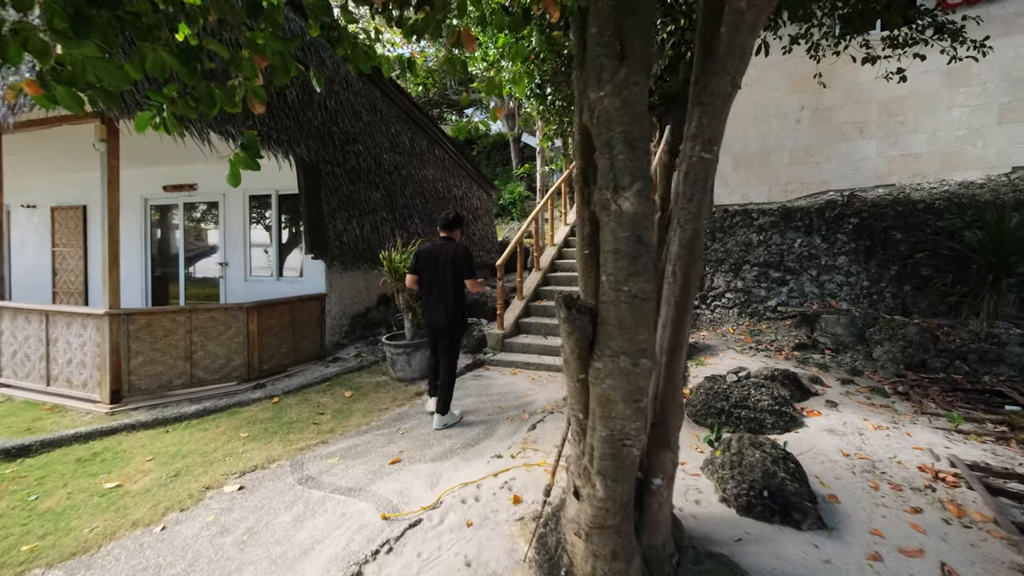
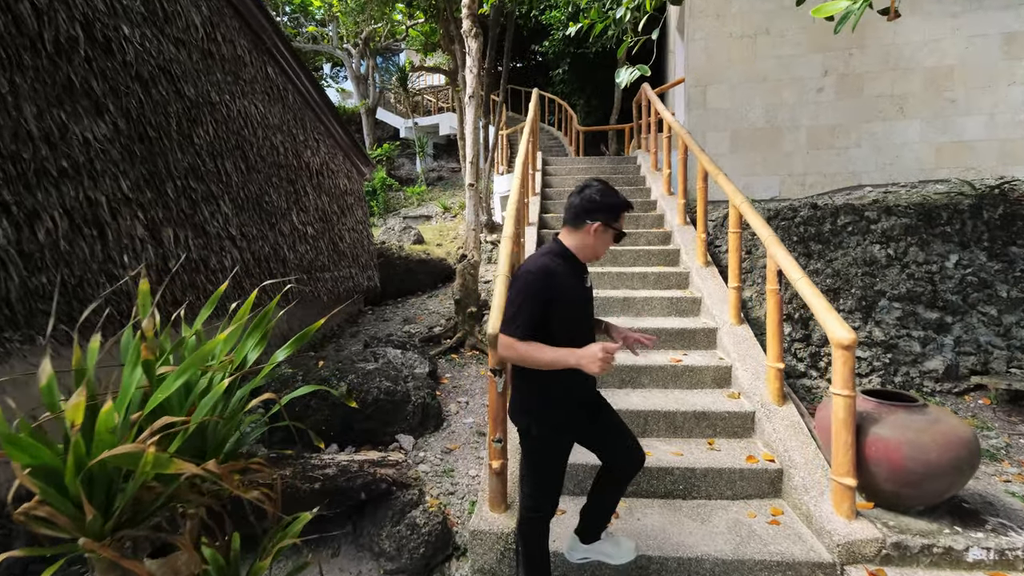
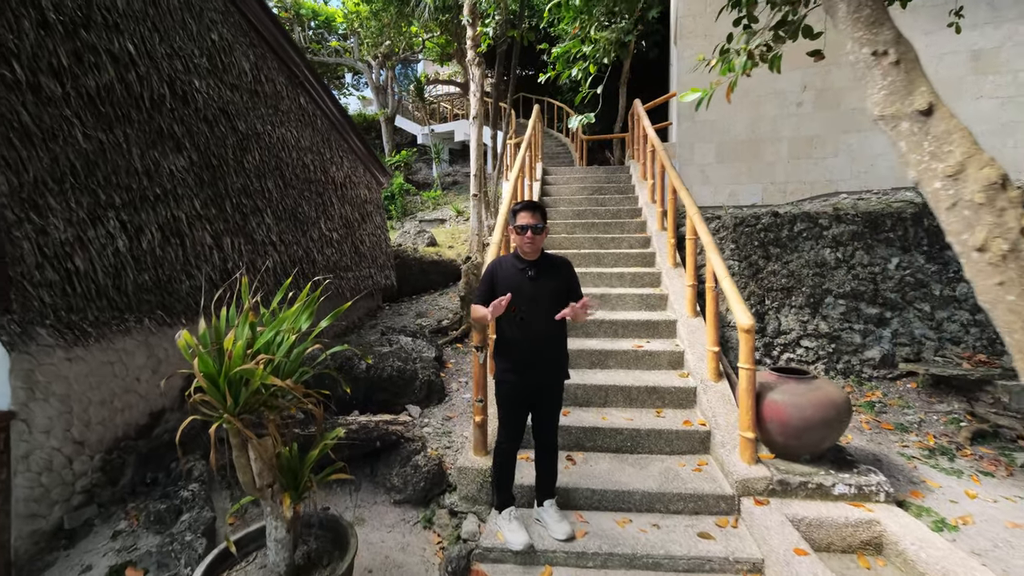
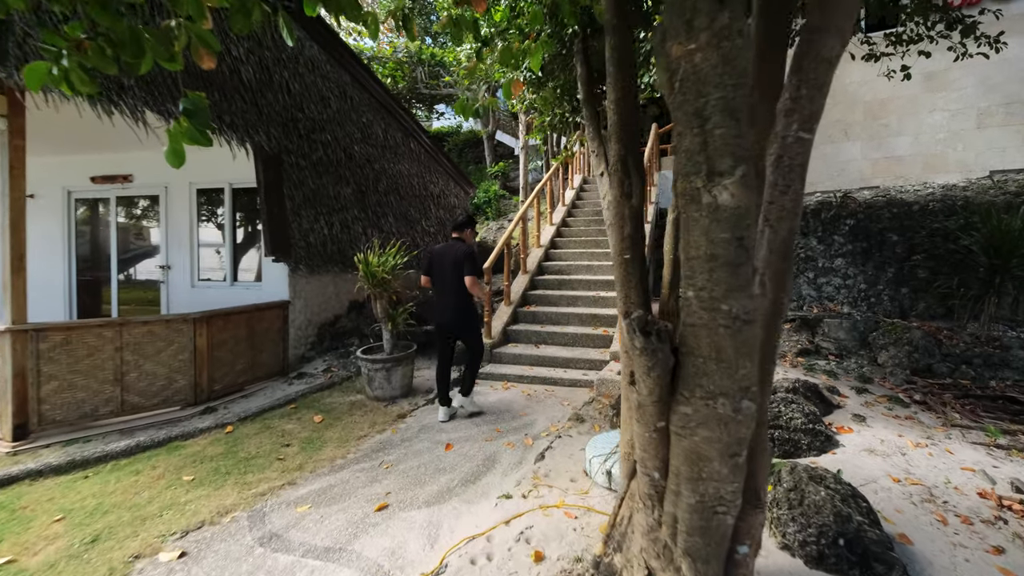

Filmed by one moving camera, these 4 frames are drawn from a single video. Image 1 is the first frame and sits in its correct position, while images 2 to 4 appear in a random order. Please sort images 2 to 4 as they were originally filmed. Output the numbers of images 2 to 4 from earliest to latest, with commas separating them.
4, 3, 2
